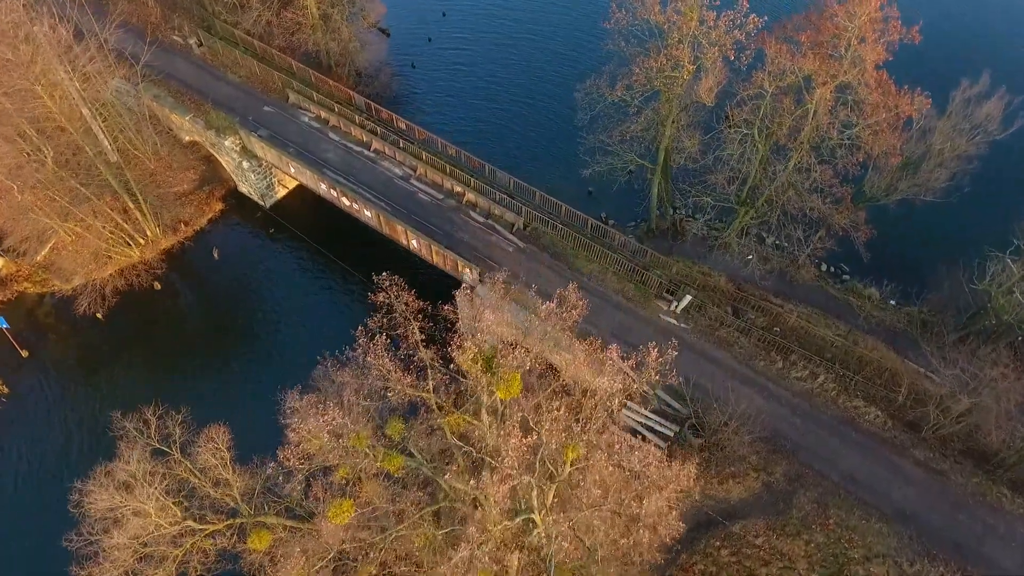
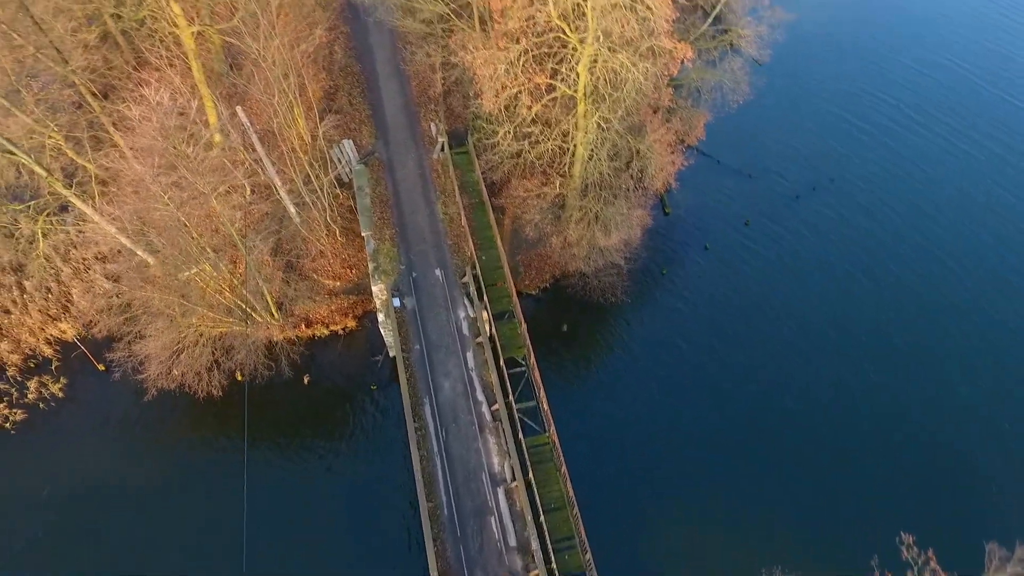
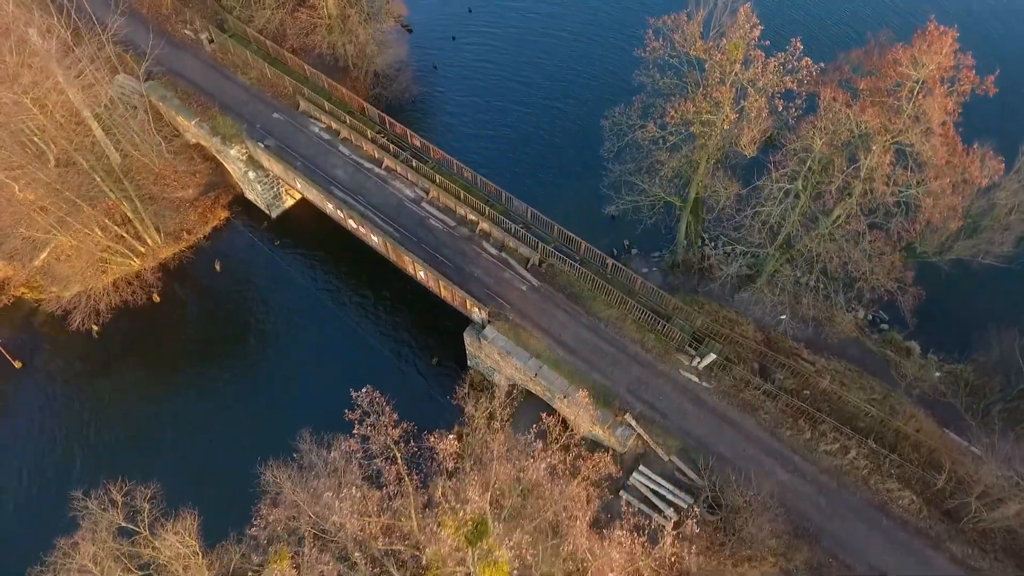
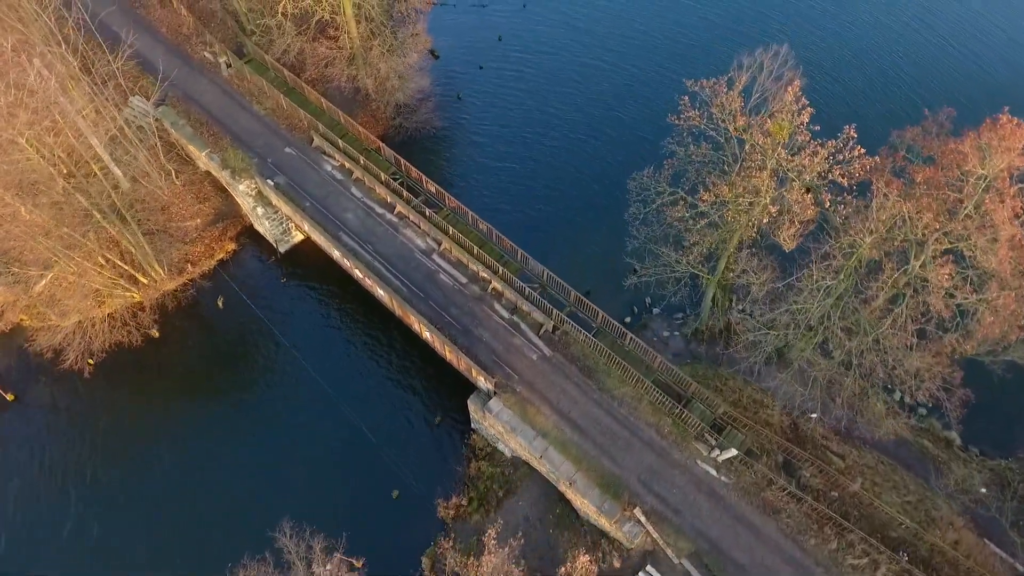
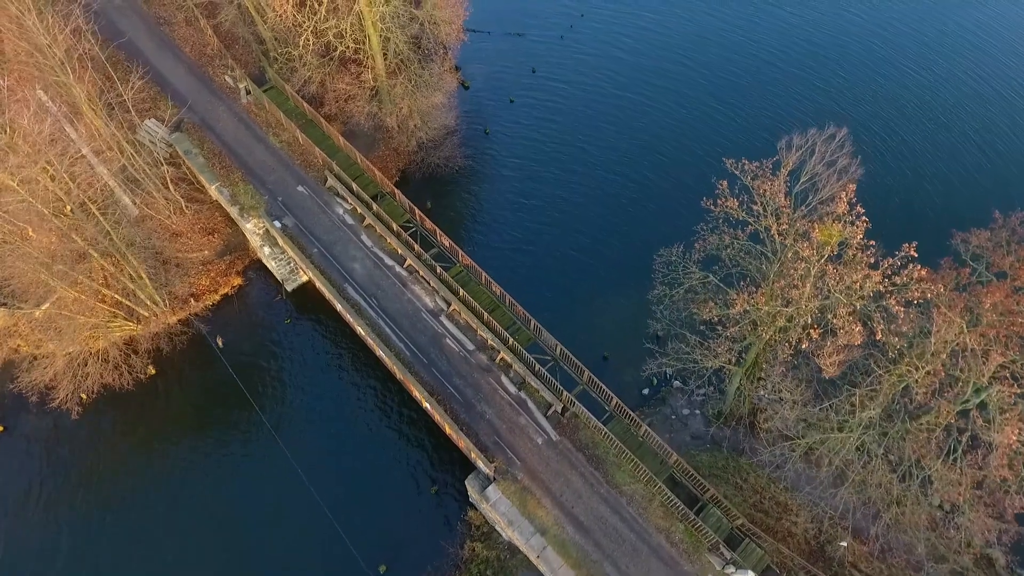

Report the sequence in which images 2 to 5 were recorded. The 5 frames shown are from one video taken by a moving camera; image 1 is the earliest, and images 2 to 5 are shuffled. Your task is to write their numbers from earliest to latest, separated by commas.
3, 4, 5, 2
